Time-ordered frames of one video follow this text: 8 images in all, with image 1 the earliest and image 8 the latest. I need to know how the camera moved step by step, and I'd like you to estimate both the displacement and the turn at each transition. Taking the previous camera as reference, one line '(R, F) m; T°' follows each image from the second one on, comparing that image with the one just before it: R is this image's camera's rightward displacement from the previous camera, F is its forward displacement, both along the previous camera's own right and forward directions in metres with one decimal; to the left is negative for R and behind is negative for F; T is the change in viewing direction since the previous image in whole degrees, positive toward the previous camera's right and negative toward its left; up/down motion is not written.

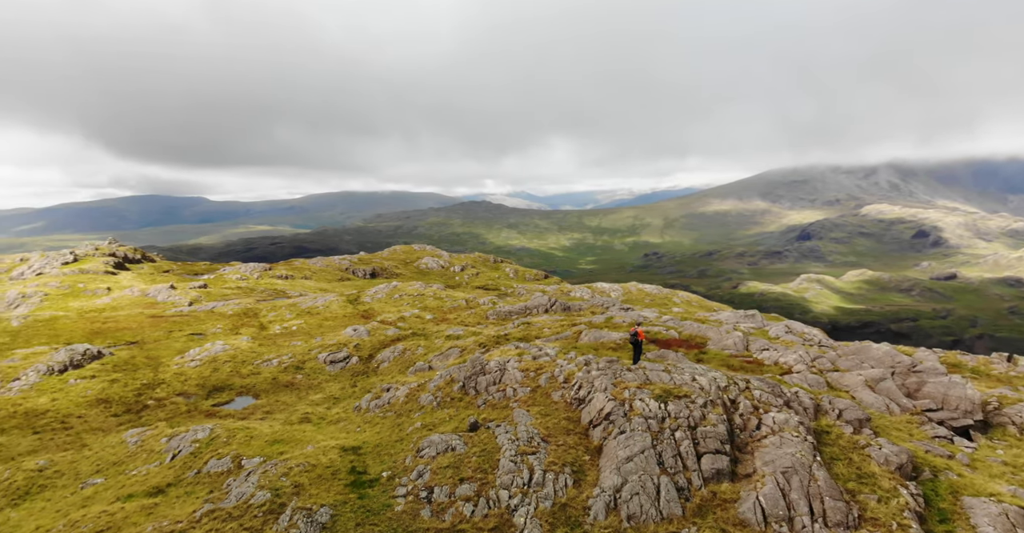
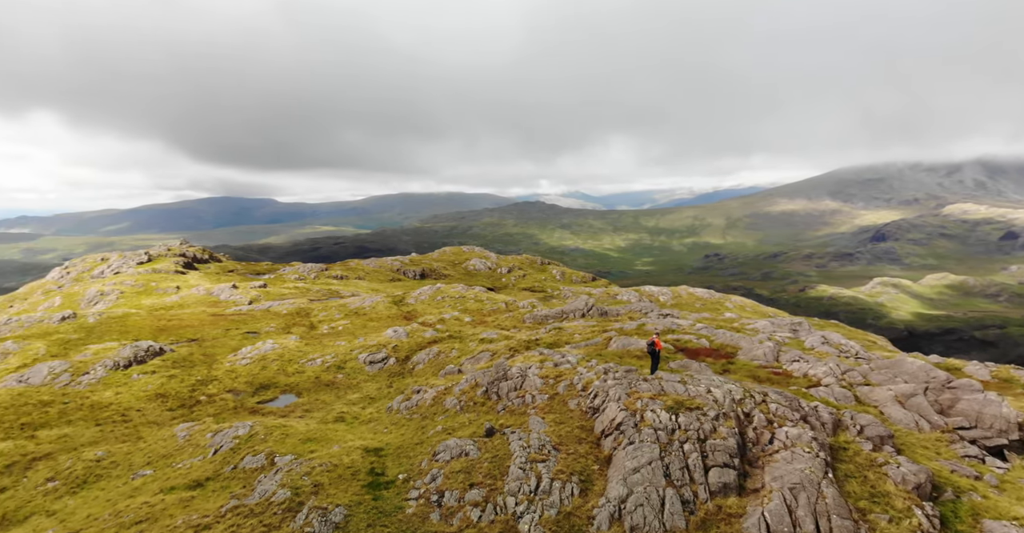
(+2.0, -0.7) m; -4°
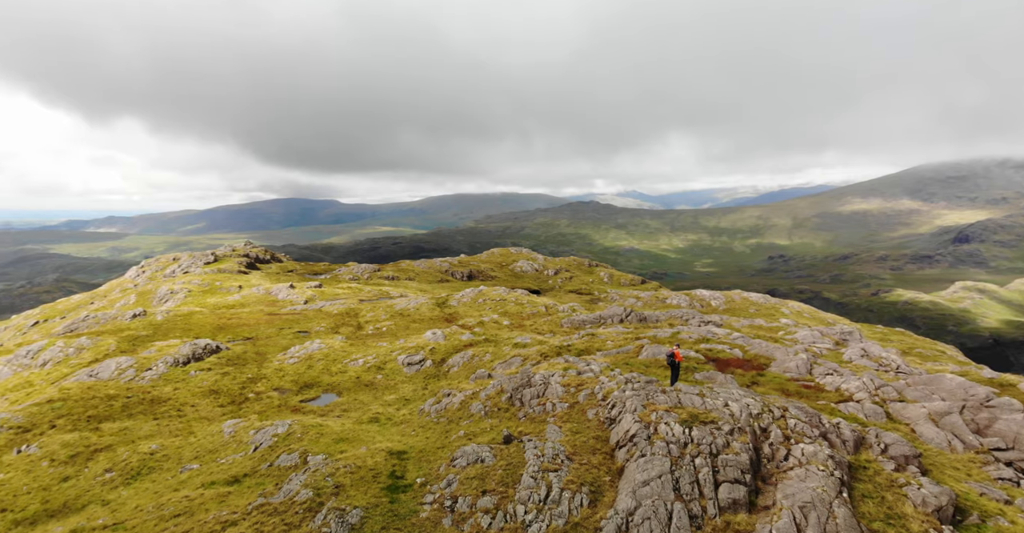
(+1.9, -0.7) m; -4°
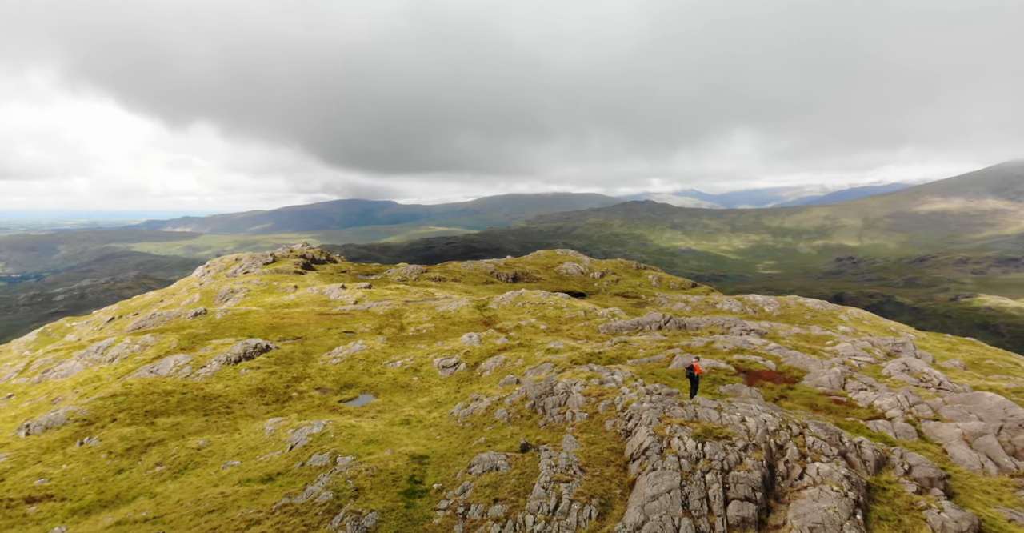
(+1.8, -0.7) m; -4°
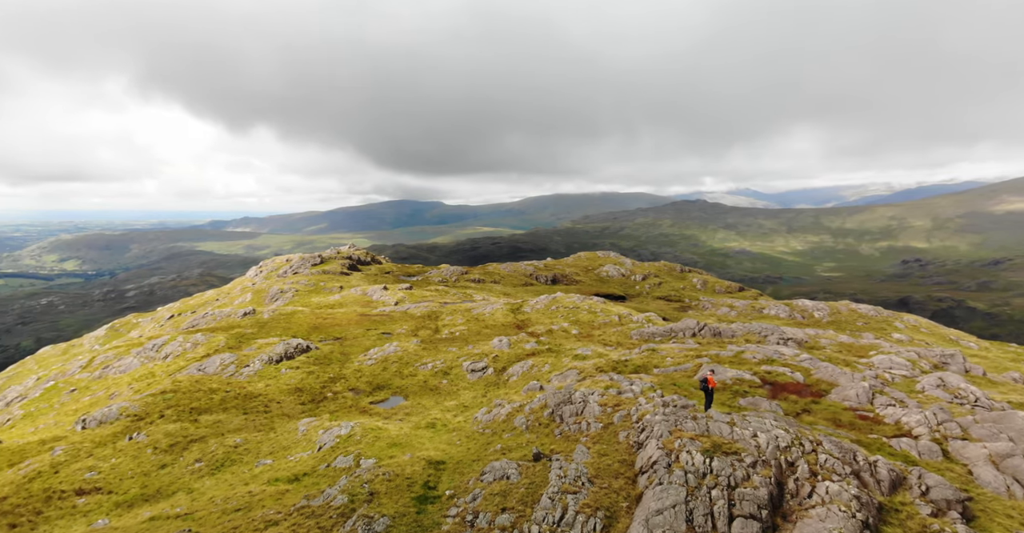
(+1.7, -0.7) m; -4°
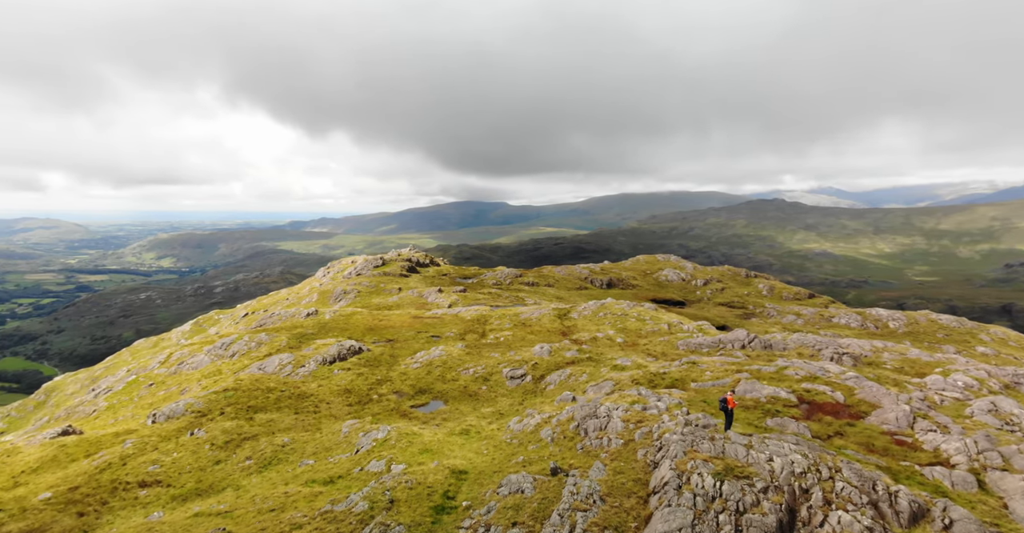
(+2.4, -1.0) m; -5°
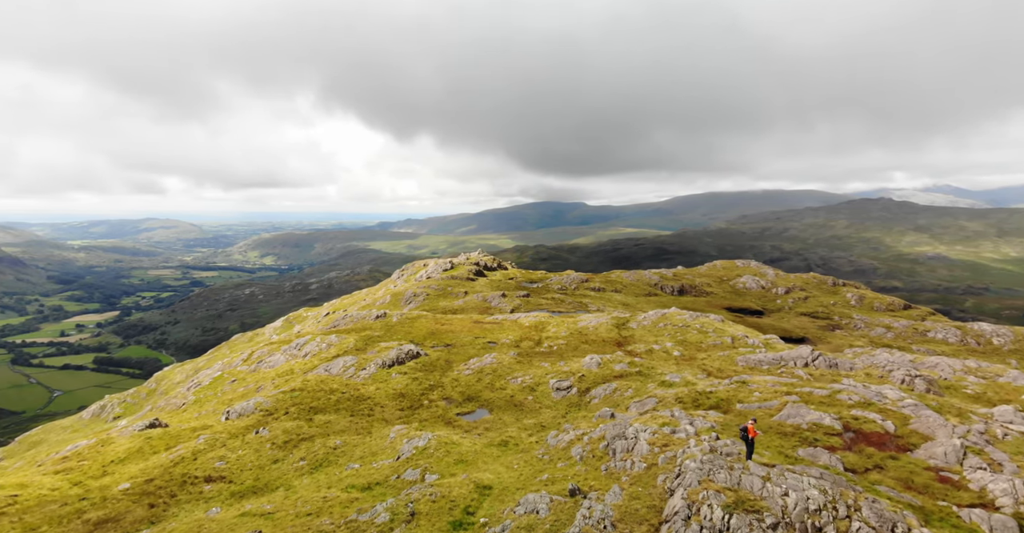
(+3.1, -1.3) m; -6°
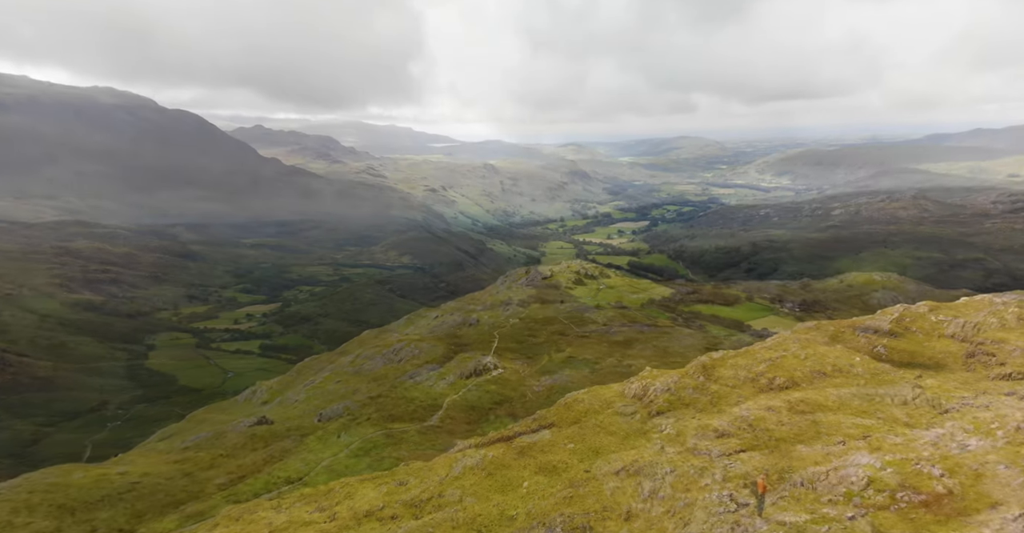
(+5.8, -2.6) m; -9°
